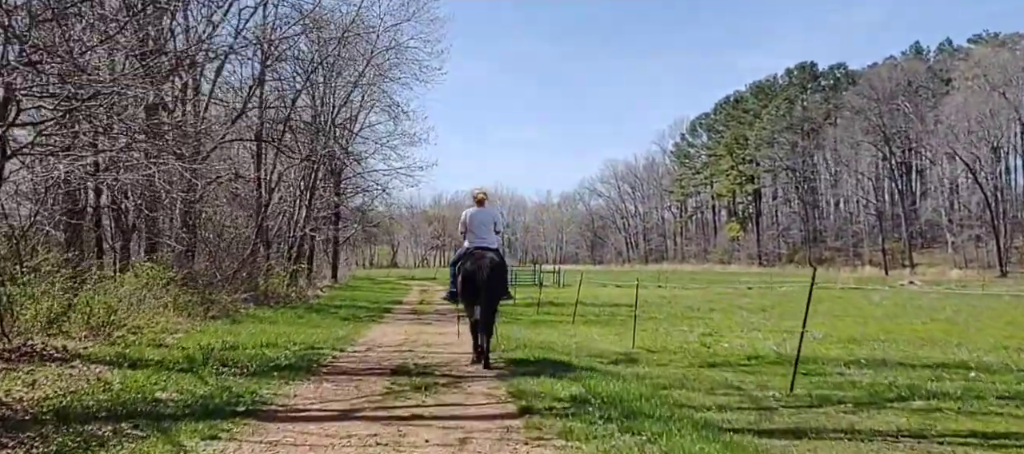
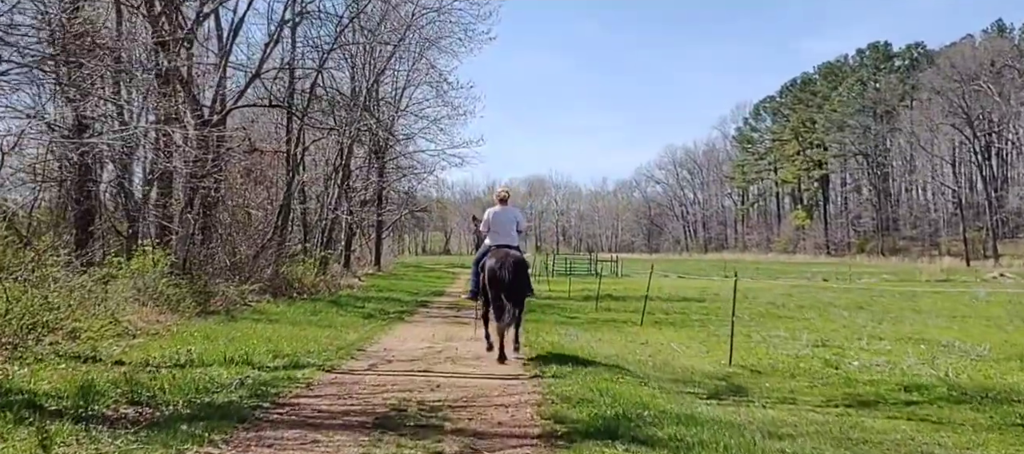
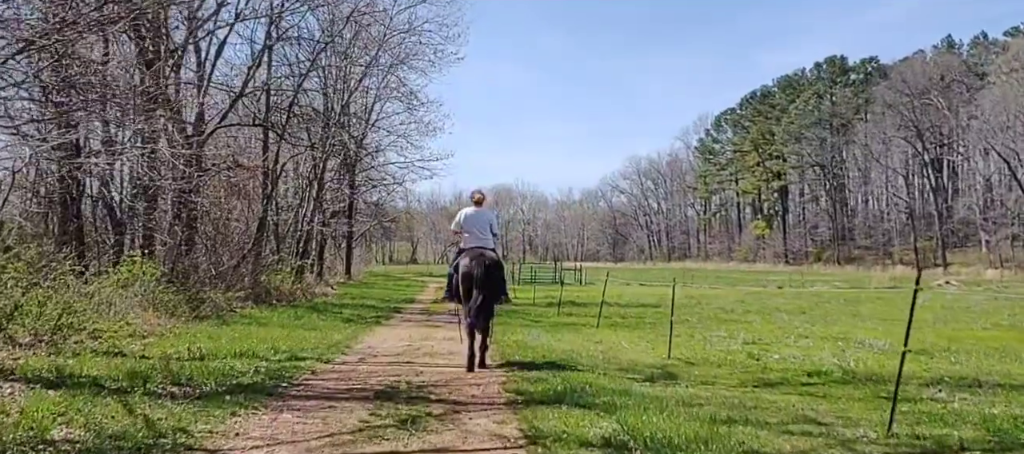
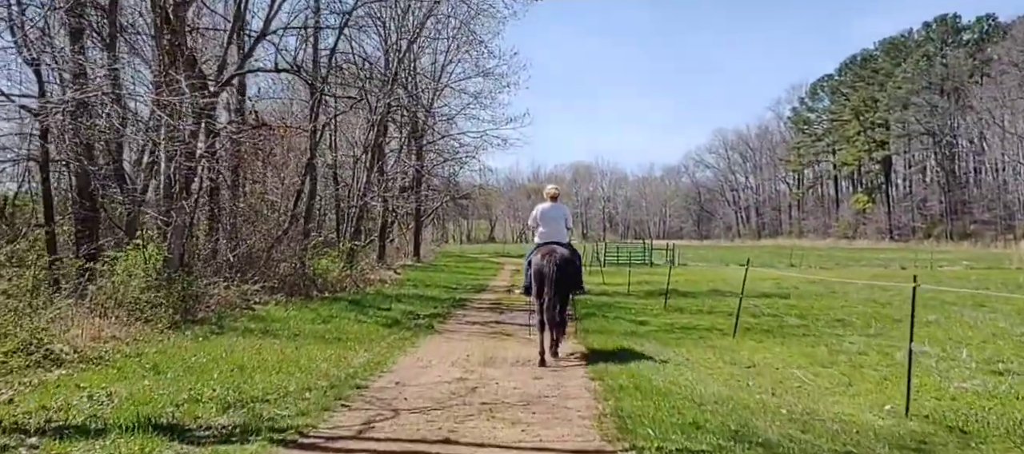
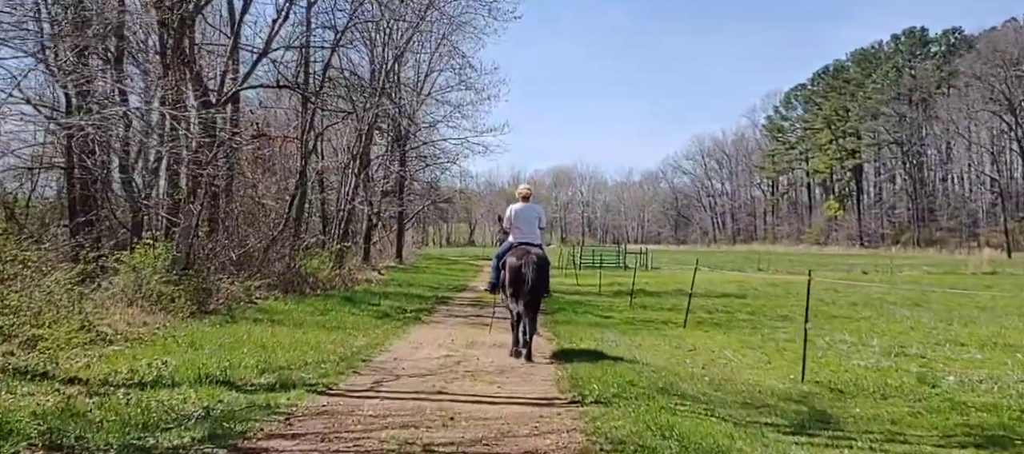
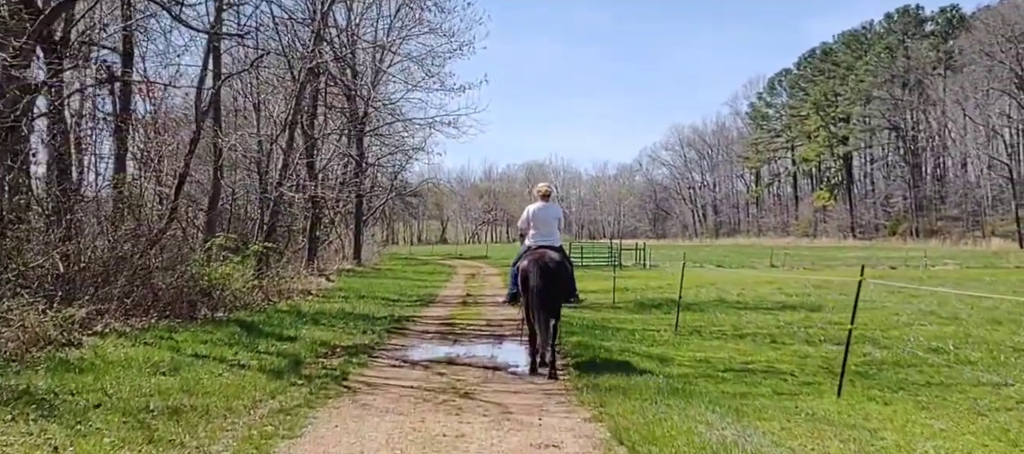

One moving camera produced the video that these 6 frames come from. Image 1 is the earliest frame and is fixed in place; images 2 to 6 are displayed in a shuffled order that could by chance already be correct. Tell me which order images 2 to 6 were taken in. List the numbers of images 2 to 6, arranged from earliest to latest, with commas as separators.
3, 2, 5, 4, 6
